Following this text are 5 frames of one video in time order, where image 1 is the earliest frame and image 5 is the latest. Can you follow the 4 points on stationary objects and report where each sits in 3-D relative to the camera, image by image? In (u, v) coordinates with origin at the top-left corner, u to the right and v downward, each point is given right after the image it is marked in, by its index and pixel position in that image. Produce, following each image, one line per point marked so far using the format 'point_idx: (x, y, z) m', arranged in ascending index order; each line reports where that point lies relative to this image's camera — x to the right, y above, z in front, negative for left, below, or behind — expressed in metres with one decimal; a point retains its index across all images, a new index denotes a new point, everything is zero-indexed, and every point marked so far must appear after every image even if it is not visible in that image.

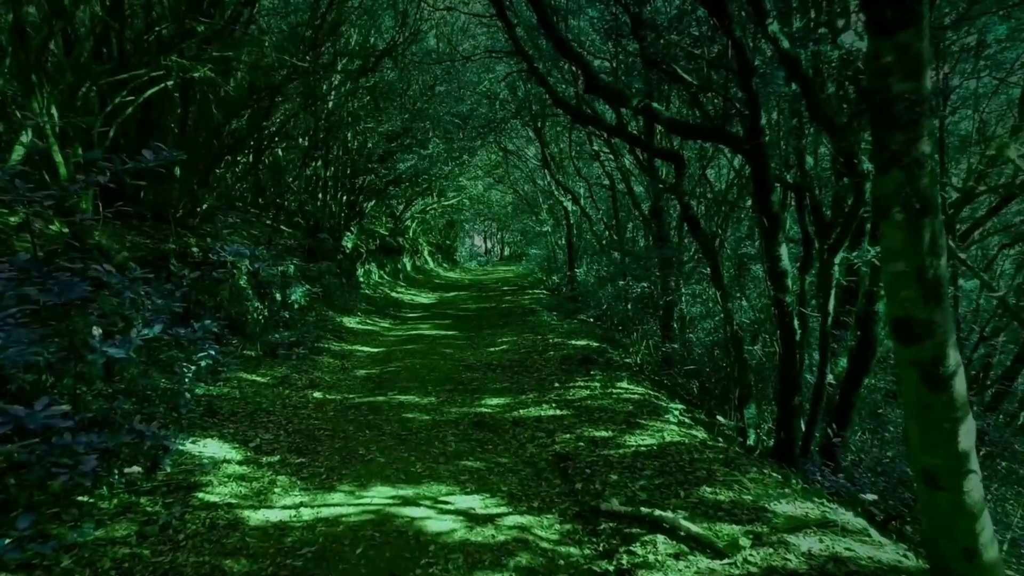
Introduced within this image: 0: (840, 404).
0: (+5.1, -1.8, +8.8) m
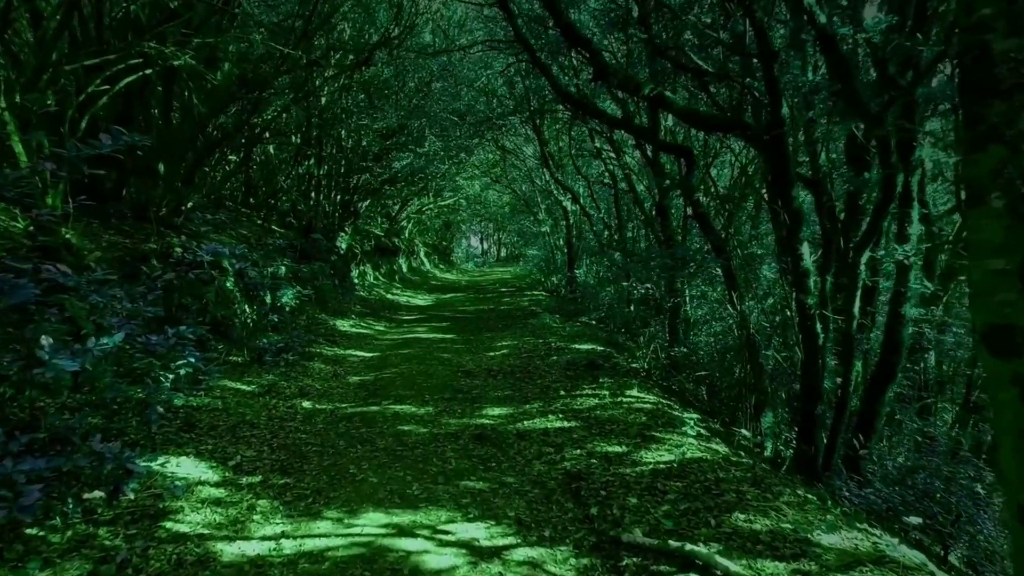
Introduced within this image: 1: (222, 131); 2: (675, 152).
0: (+5.2, -1.9, +8.2) m
1: (-7.0, +3.8, +13.6) m
2: (+3.0, +2.5, +10.3) m
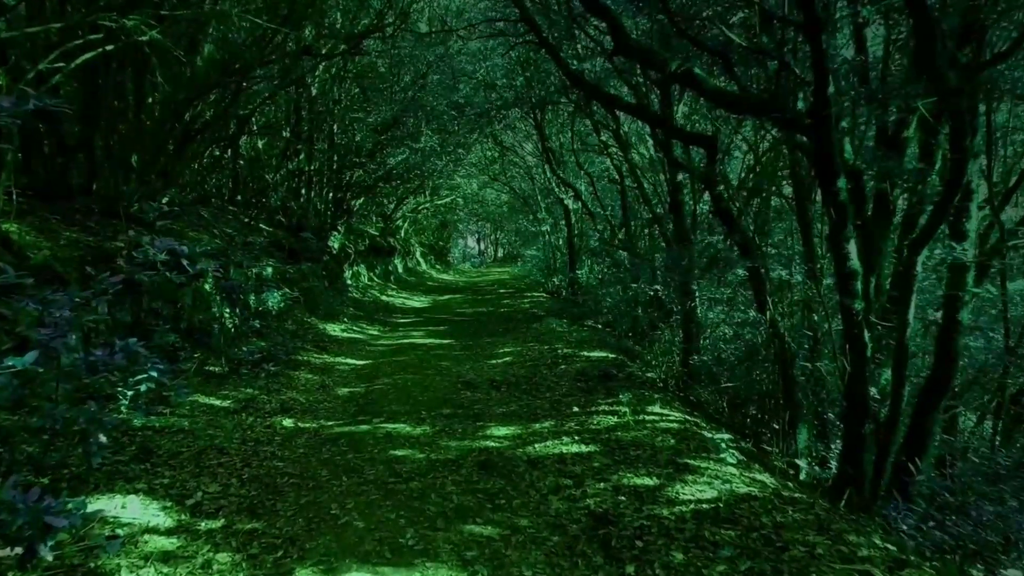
0: (+5.3, -1.9, +7.3) m
1: (-7.0, +3.8, +12.6) m
2: (+3.1, +2.5, +9.3) m
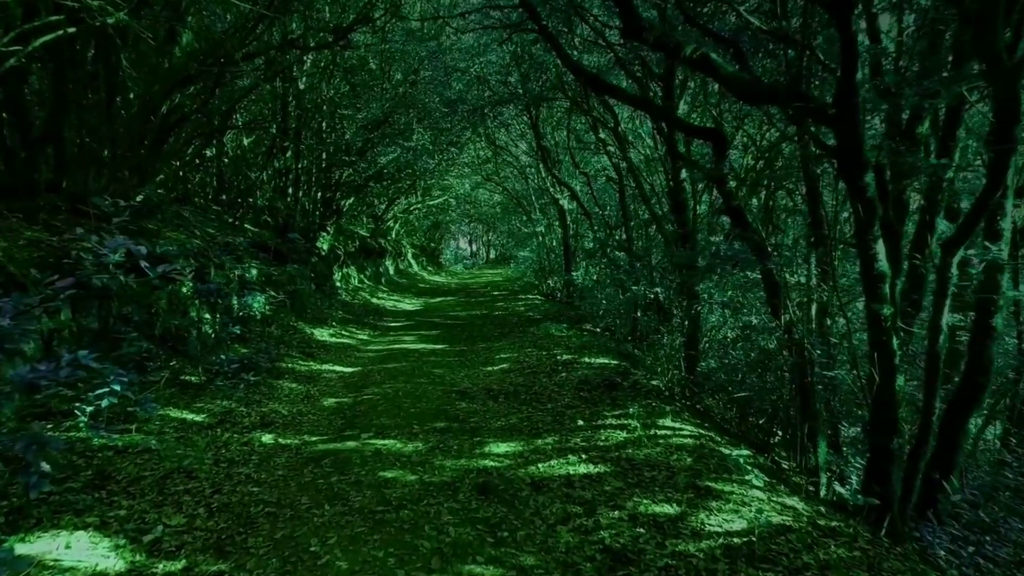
0: (+5.3, -1.9, +6.8) m
1: (-7.1, +3.7, +11.9) m
2: (+3.0, +2.4, +8.8) m
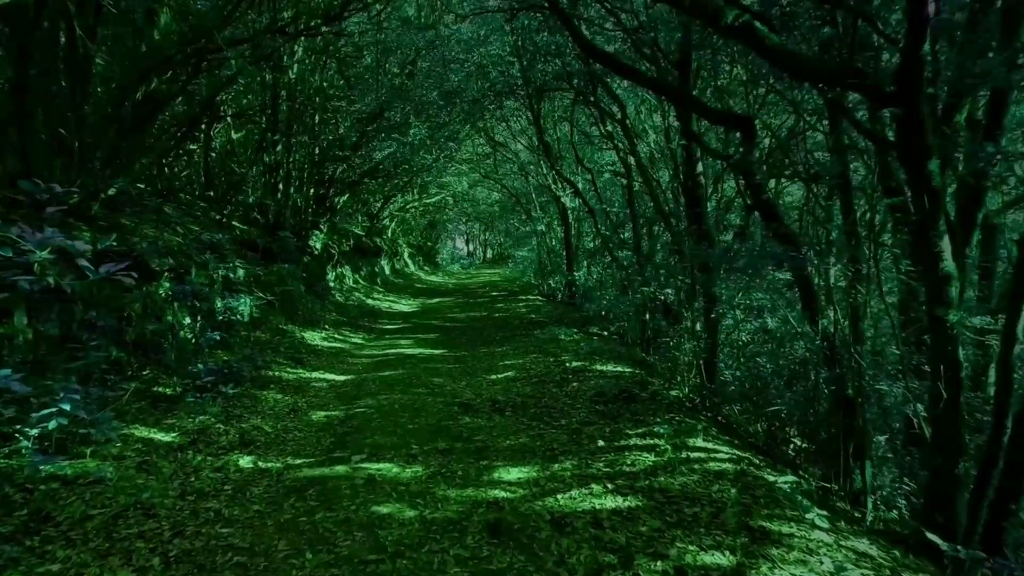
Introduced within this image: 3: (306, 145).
0: (+5.4, -2.0, +6.0) m
1: (-7.0, +3.7, +11.0) m
2: (+3.2, +2.4, +8.0) m
3: (-6.6, +4.5, +17.9) m
